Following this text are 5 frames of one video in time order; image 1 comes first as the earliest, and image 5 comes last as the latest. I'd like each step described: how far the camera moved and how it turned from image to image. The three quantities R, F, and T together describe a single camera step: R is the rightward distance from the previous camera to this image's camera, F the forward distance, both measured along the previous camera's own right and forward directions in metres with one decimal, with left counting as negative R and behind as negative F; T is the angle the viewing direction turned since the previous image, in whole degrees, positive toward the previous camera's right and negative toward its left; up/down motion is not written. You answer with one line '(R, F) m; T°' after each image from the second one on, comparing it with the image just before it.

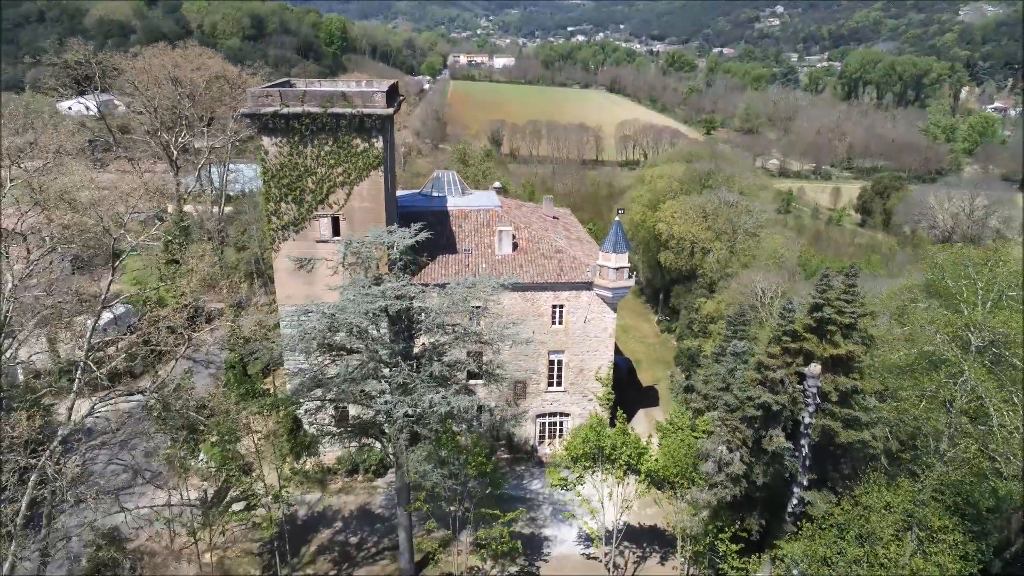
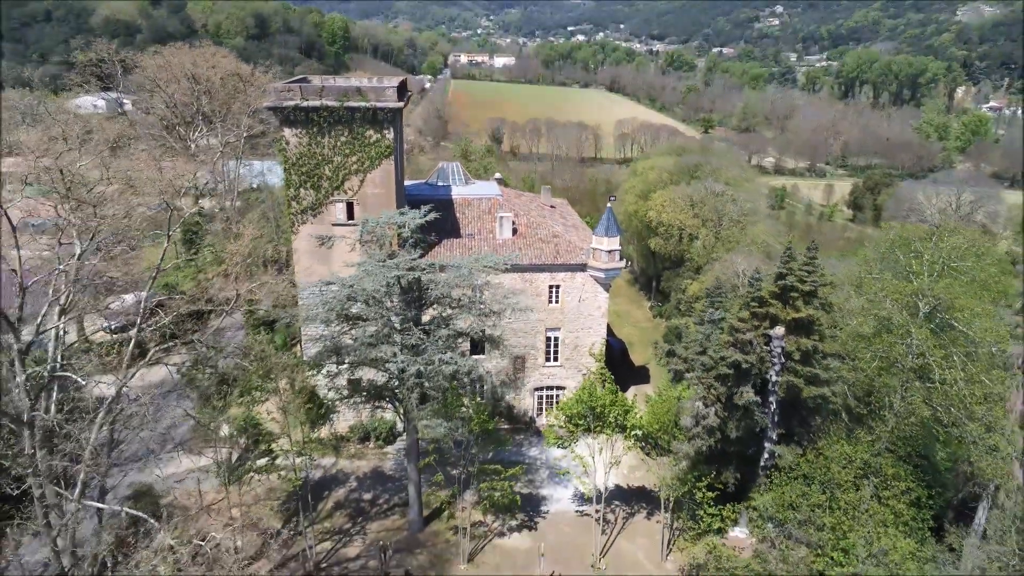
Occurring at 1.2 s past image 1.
(0.0, -1.6) m; 0°
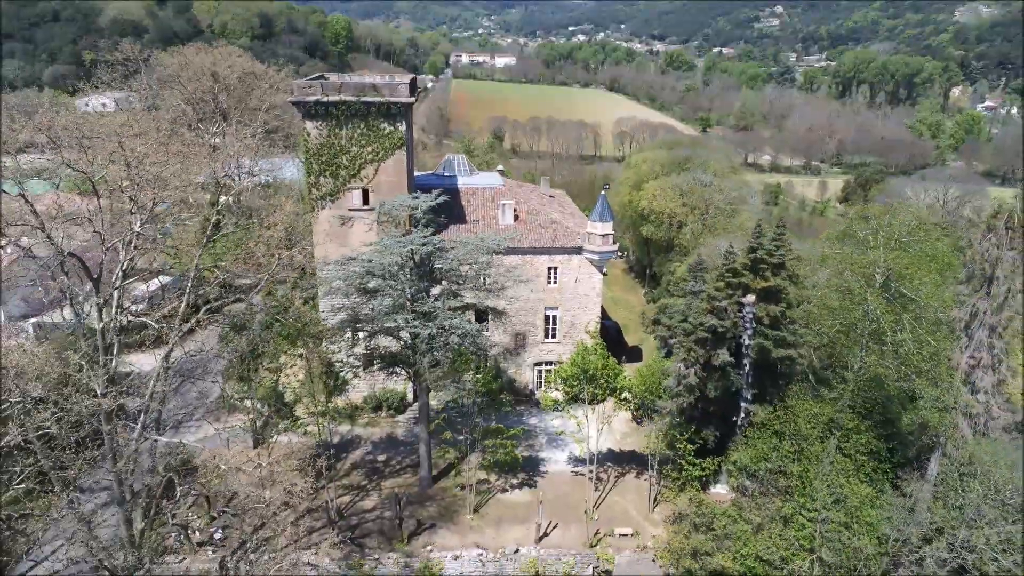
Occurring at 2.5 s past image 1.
(0.0, -1.8) m; 0°
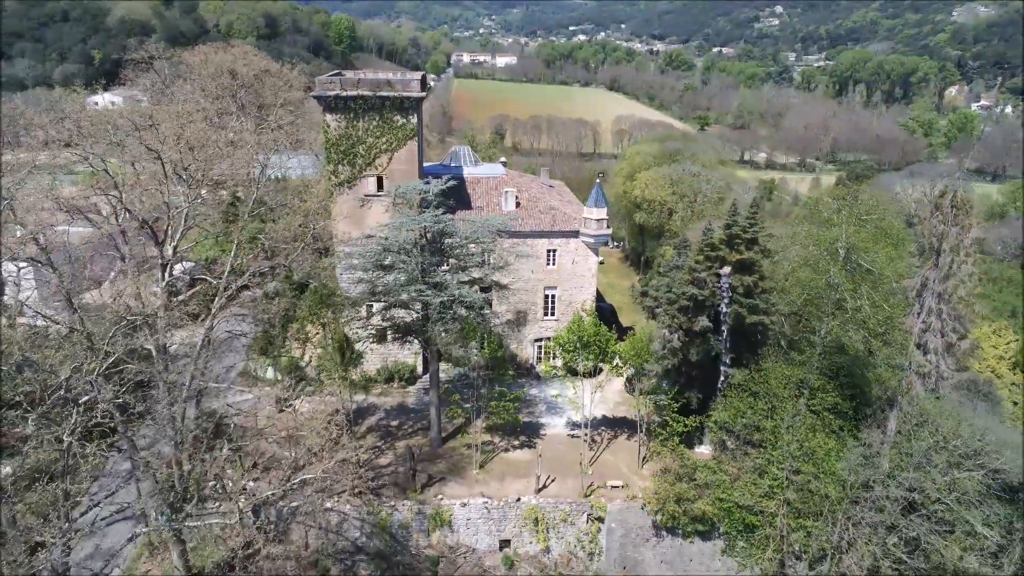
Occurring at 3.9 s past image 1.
(-0.1, -1.9) m; 0°
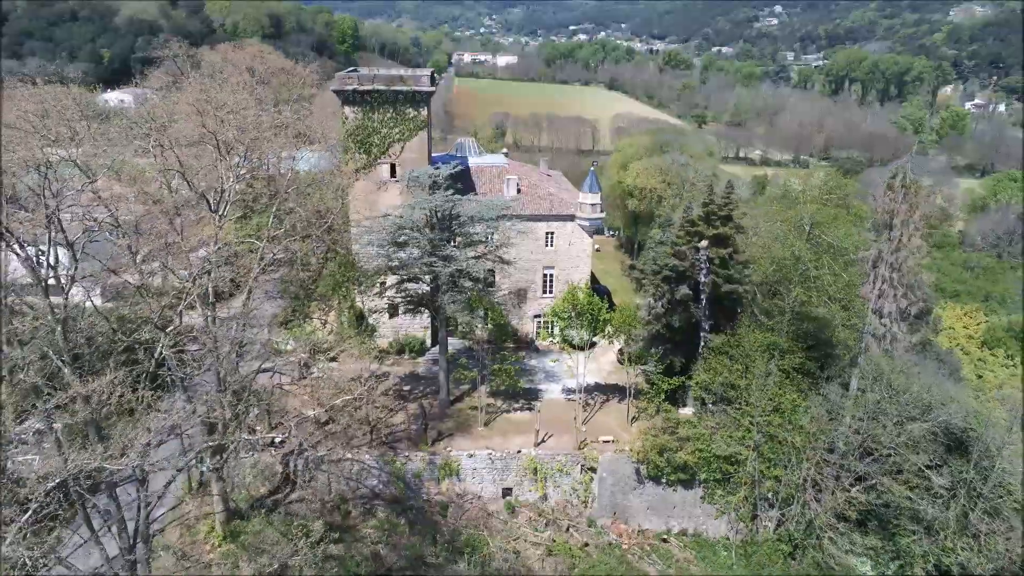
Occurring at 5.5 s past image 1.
(0.0, -2.2) m; 0°
